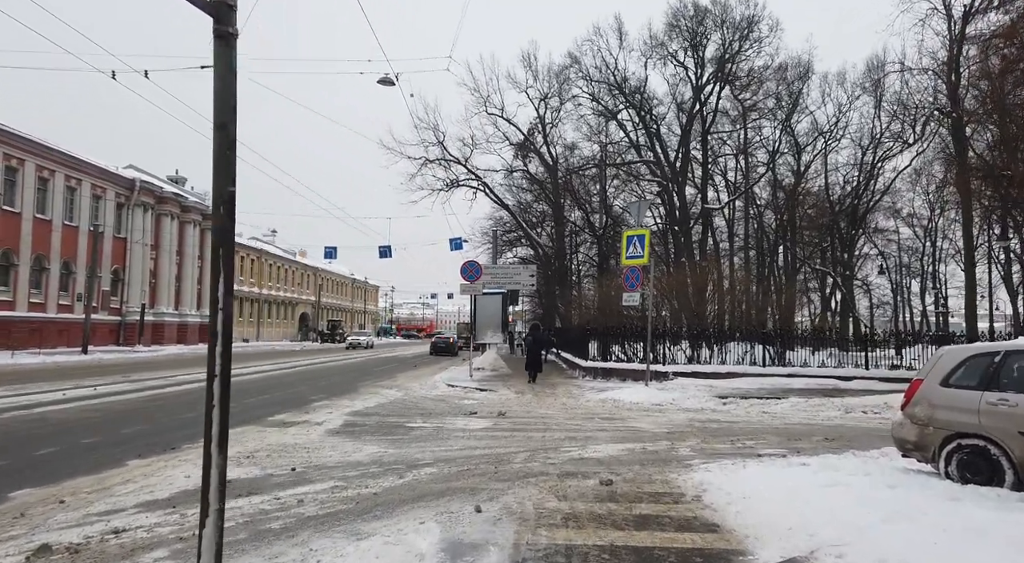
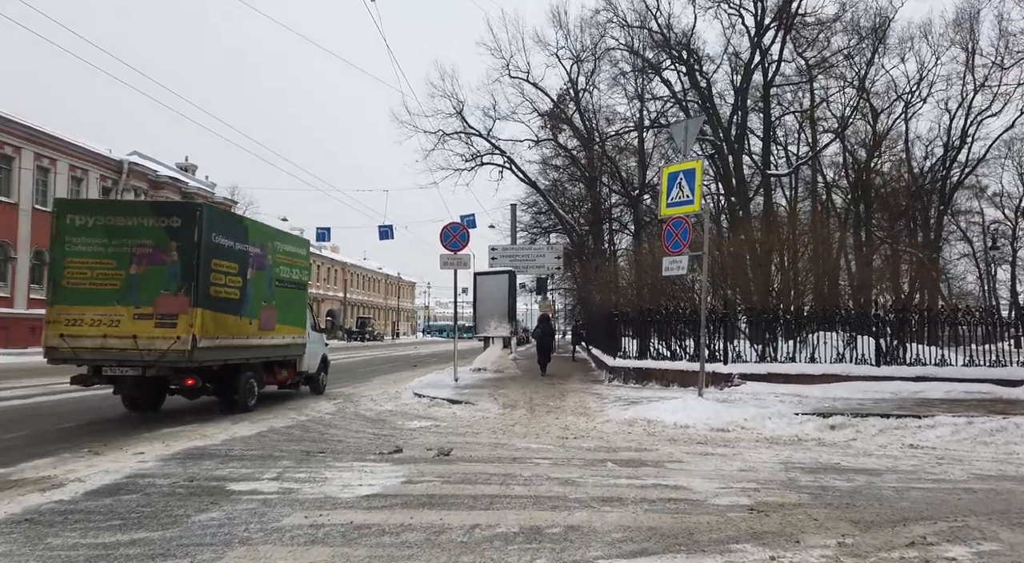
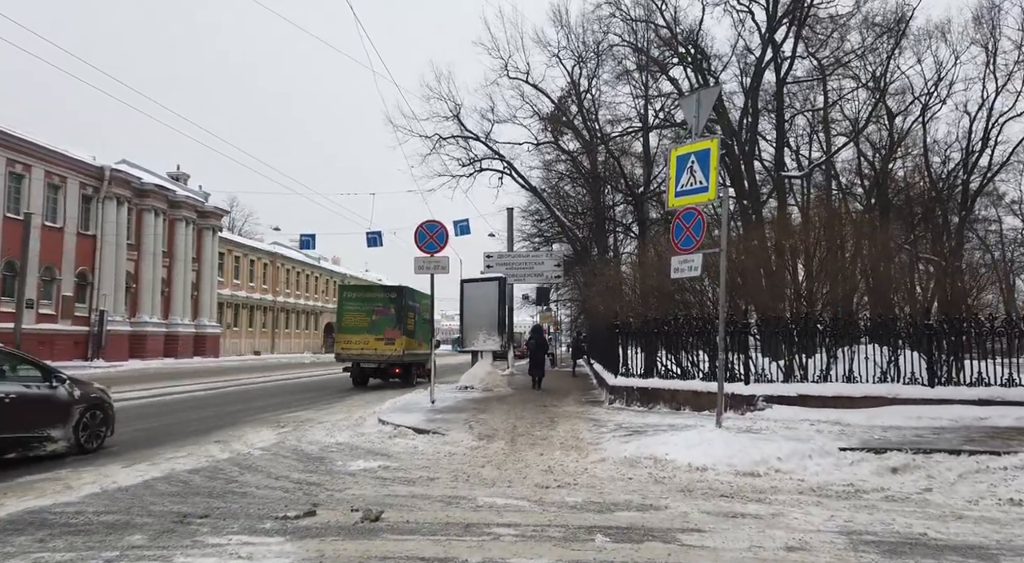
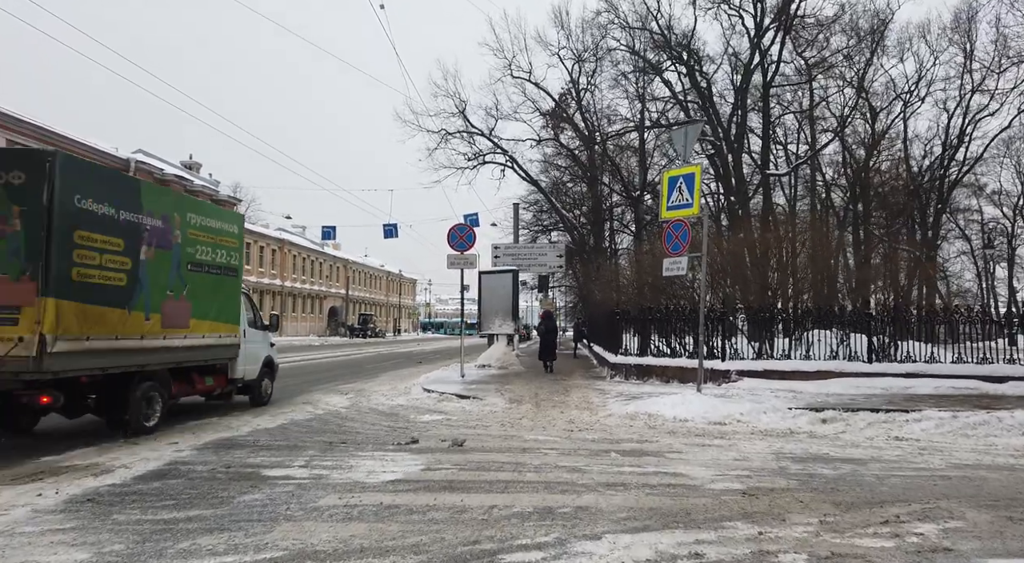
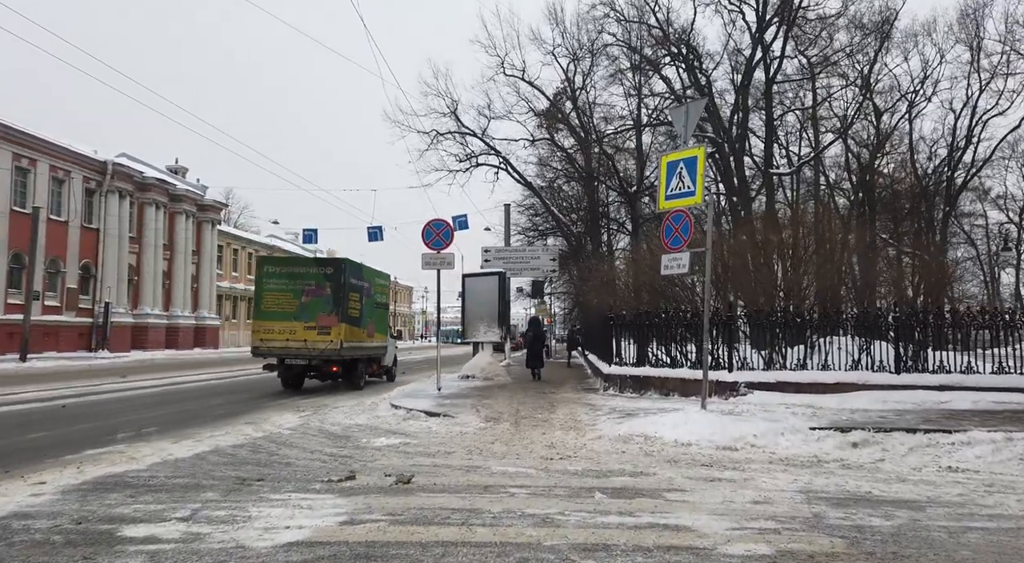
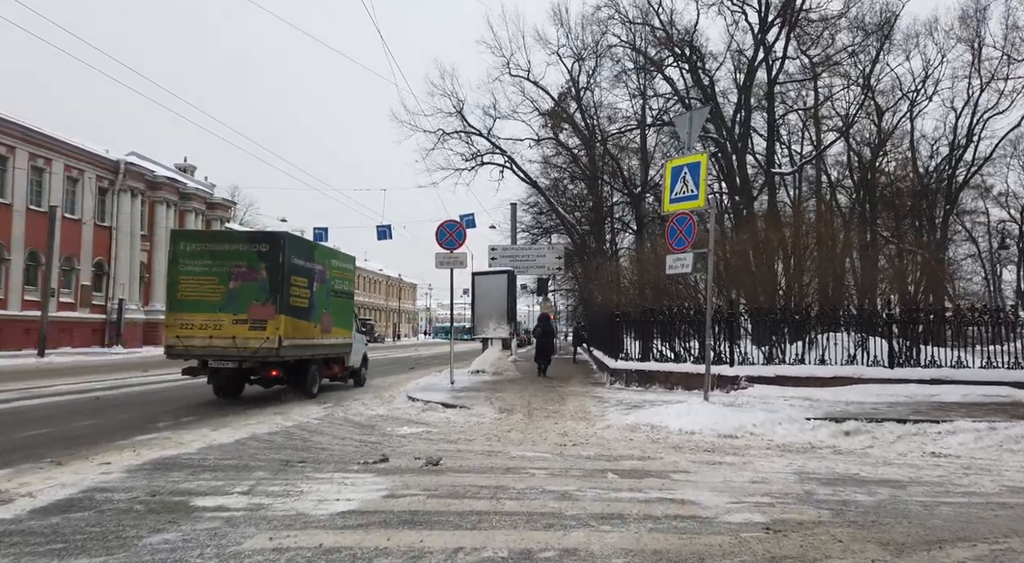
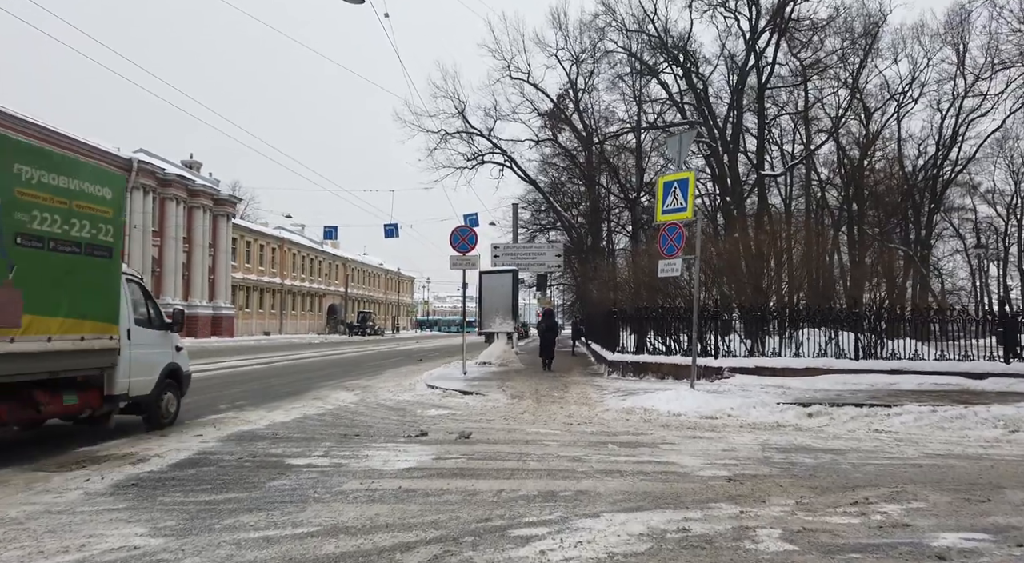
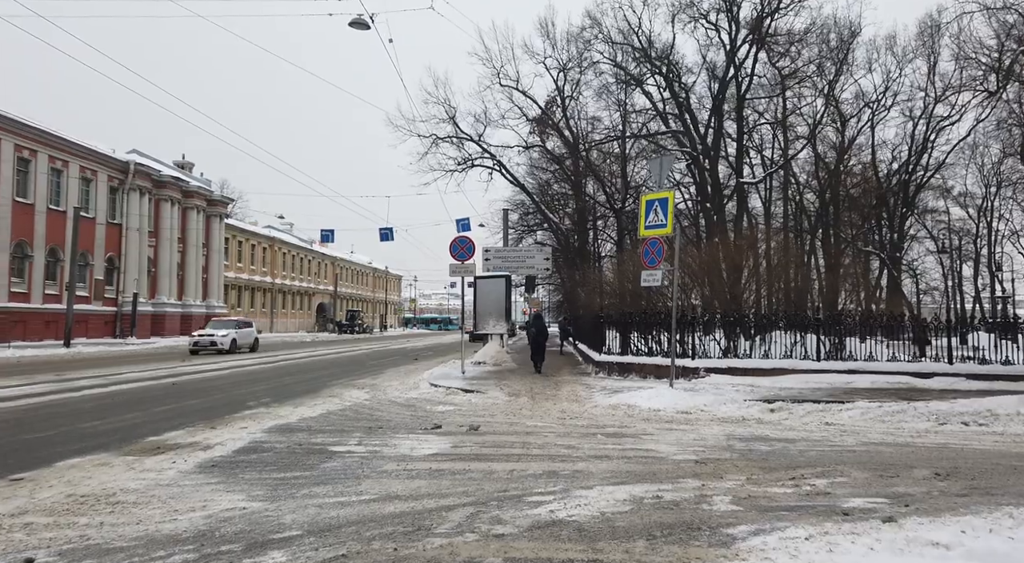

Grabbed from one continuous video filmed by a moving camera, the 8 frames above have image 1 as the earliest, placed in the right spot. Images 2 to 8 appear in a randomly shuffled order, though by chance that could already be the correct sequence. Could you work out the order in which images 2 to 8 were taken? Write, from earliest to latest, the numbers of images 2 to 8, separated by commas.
8, 7, 4, 2, 6, 5, 3
